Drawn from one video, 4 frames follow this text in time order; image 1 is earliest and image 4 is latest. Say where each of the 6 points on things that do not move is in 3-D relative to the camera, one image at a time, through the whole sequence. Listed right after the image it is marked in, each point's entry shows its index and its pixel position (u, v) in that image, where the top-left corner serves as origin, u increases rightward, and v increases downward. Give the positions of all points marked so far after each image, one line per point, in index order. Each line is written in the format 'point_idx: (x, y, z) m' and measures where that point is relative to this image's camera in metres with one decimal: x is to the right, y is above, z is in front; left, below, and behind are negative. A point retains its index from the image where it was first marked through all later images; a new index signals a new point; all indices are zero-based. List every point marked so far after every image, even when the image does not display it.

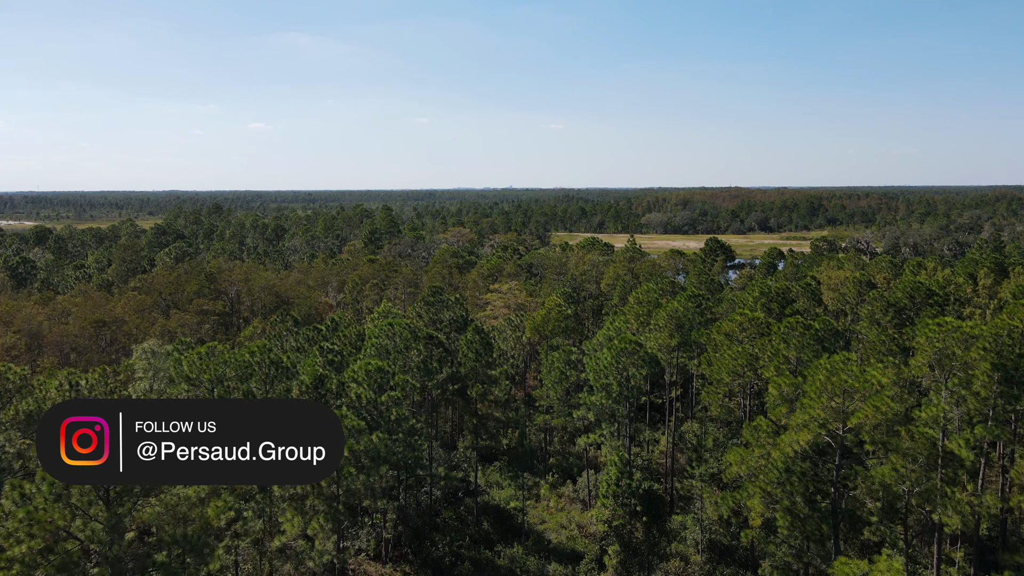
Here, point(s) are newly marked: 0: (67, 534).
0: (-17.0, -9.3, +13.7) m
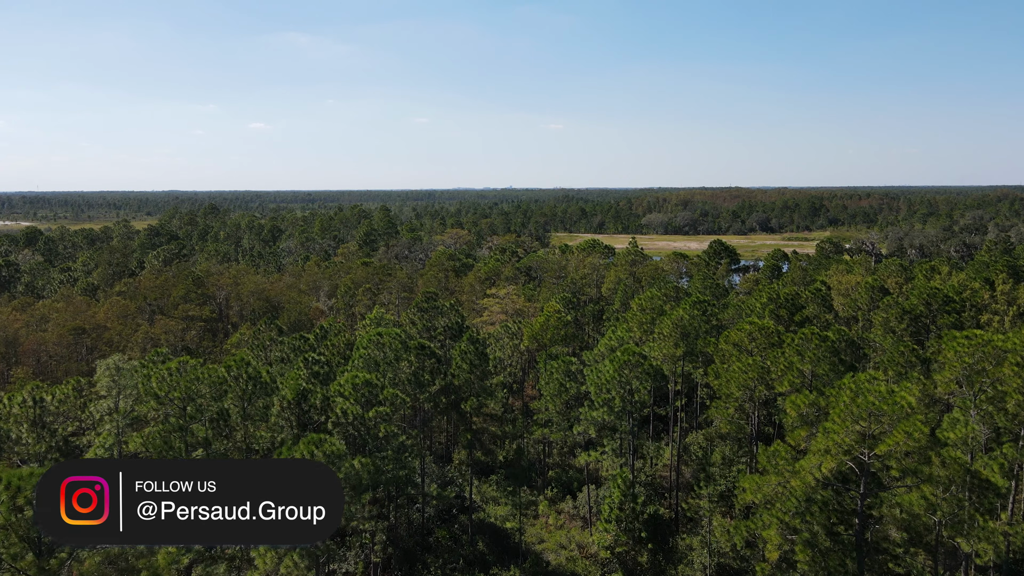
0: (-17.3, -10.0, +12.0) m
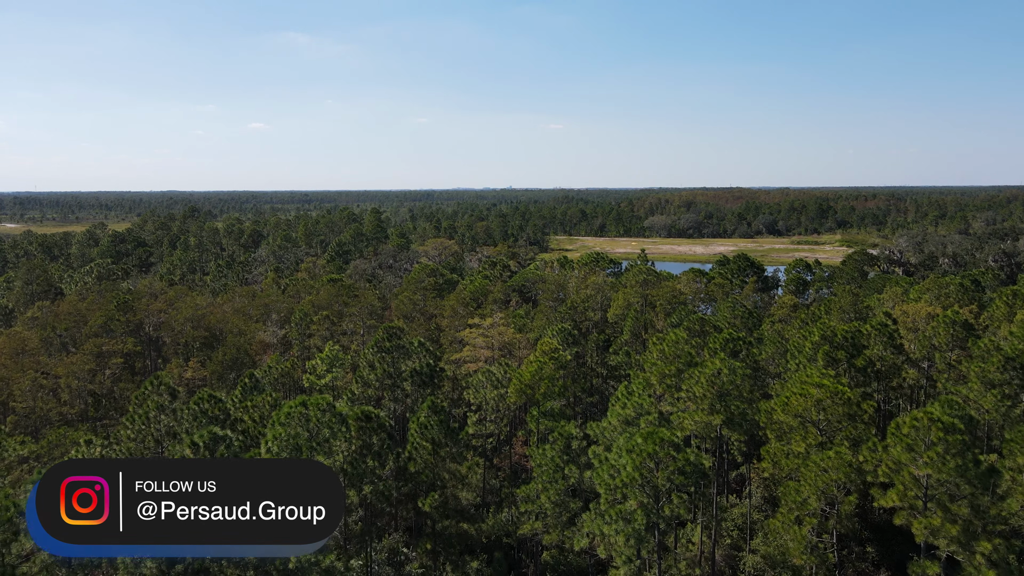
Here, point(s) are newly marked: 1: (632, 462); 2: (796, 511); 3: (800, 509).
0: (-18.7, -13.0, +3.6) m
1: (+6.5, -9.2, +19.6) m
2: (+15.4, -12.0, +19.6) m
3: (+15.4, -11.8, +19.3) m
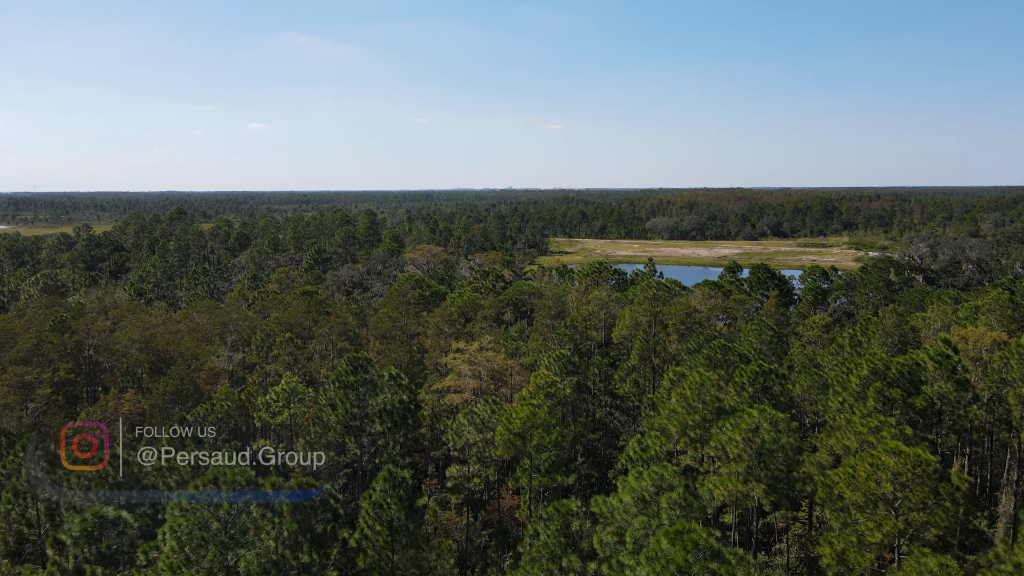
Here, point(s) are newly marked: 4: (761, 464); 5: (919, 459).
0: (-19.5, -14.8, -1.6) m
1: (+5.6, -11.0, +14.4) m
2: (+14.5, -13.8, +14.4) m
3: (+14.5, -13.6, +14.0) m
4: (+13.2, -9.2, +19.0) m
5: (+18.9, -7.9, +16.7) m
